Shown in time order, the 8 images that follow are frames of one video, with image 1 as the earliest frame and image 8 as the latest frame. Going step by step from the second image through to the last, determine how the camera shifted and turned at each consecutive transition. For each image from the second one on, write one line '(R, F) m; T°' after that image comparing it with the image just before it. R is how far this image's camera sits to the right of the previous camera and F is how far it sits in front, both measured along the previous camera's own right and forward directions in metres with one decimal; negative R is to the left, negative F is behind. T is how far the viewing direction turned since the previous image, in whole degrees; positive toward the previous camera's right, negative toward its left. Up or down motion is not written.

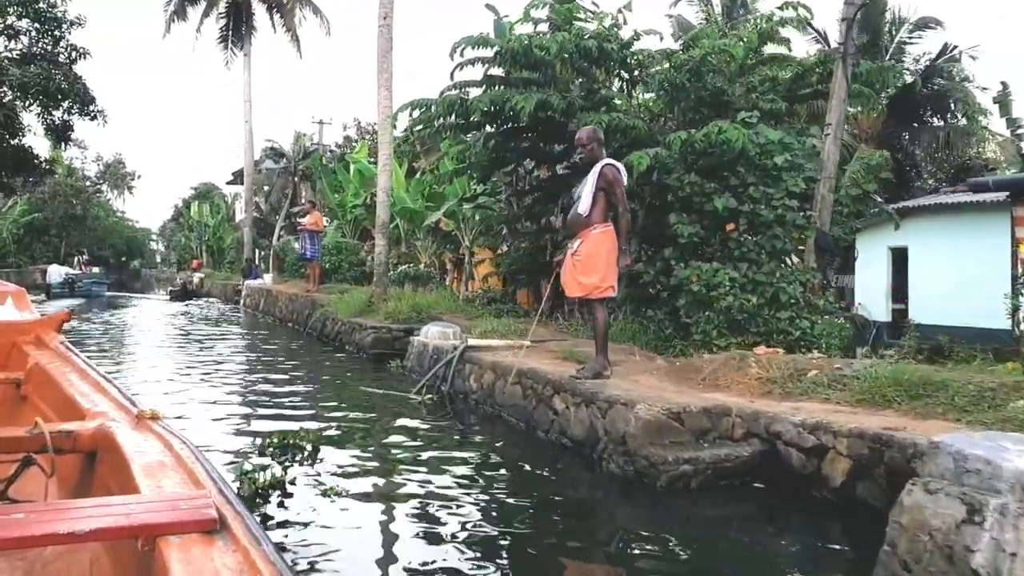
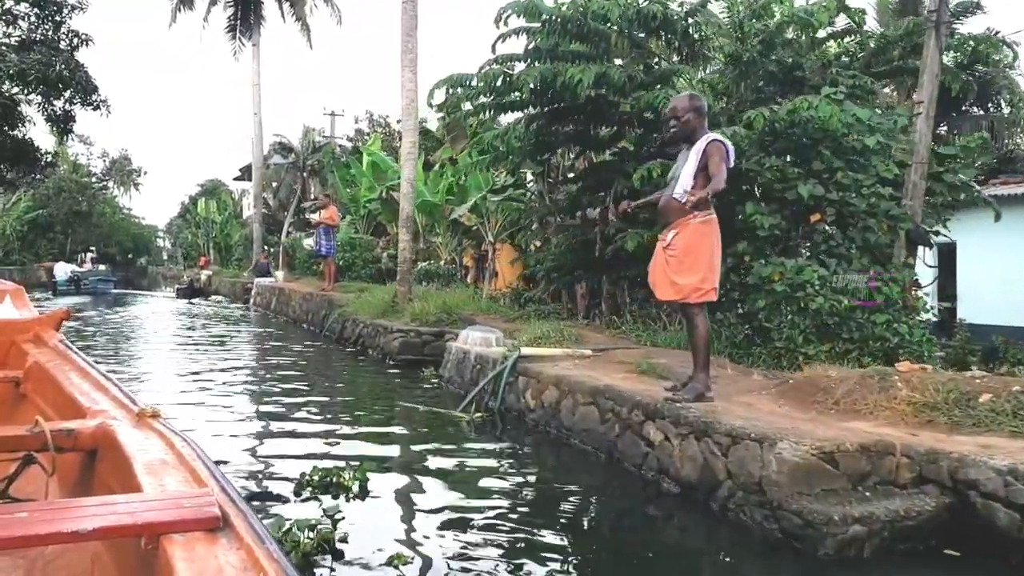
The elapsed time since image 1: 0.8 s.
(-0.4, +1.1) m; 0°
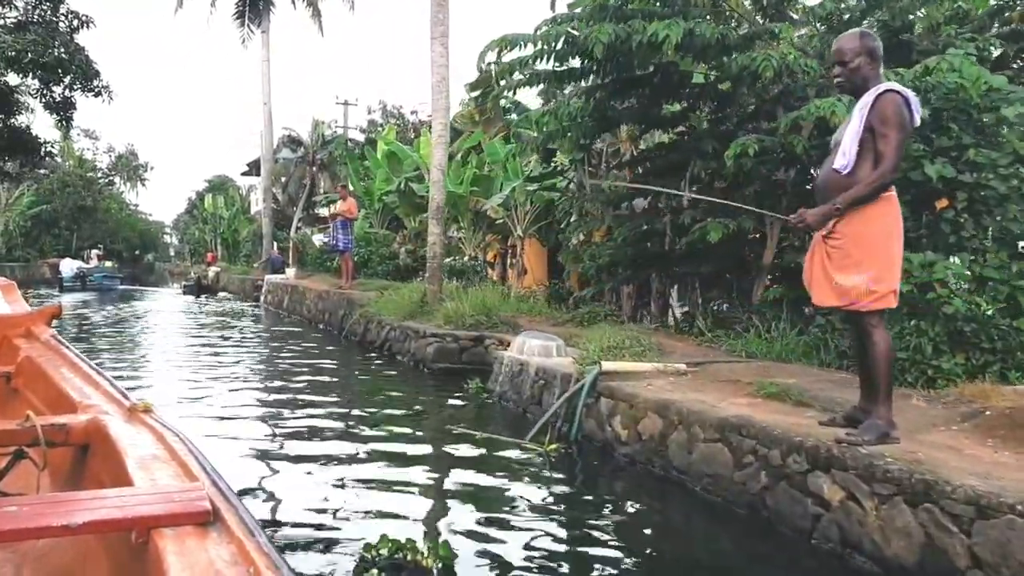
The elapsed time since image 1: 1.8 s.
(-0.4, +1.2) m; 0°
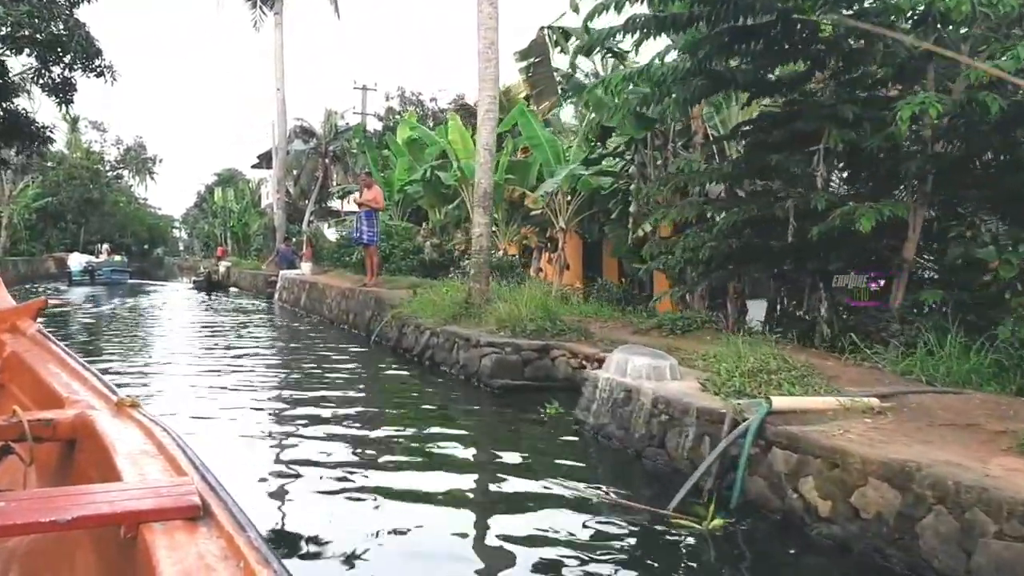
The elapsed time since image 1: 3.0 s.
(-0.5, +1.5) m; -1°
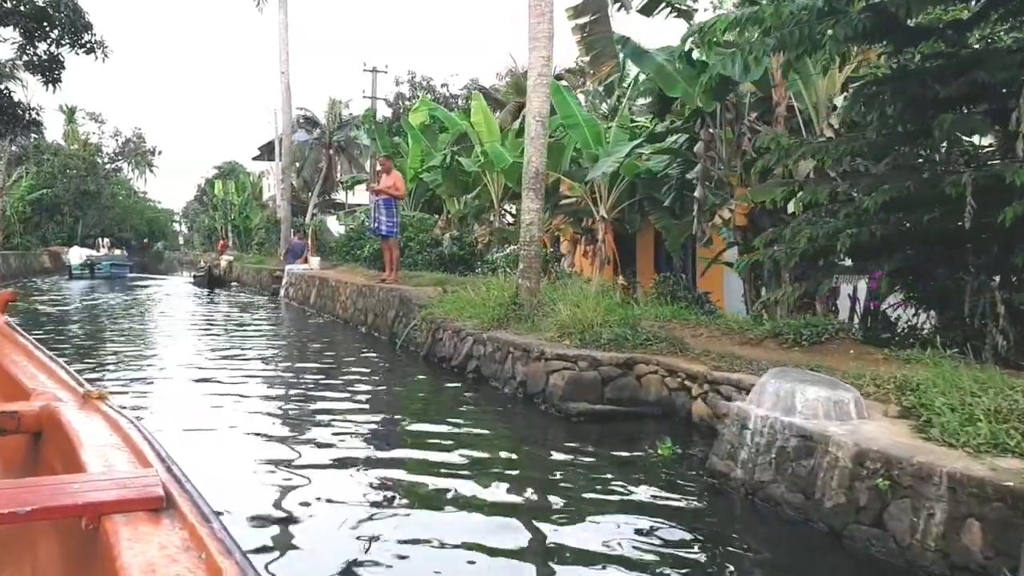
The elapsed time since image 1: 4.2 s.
(-0.5, +1.5) m; 0°
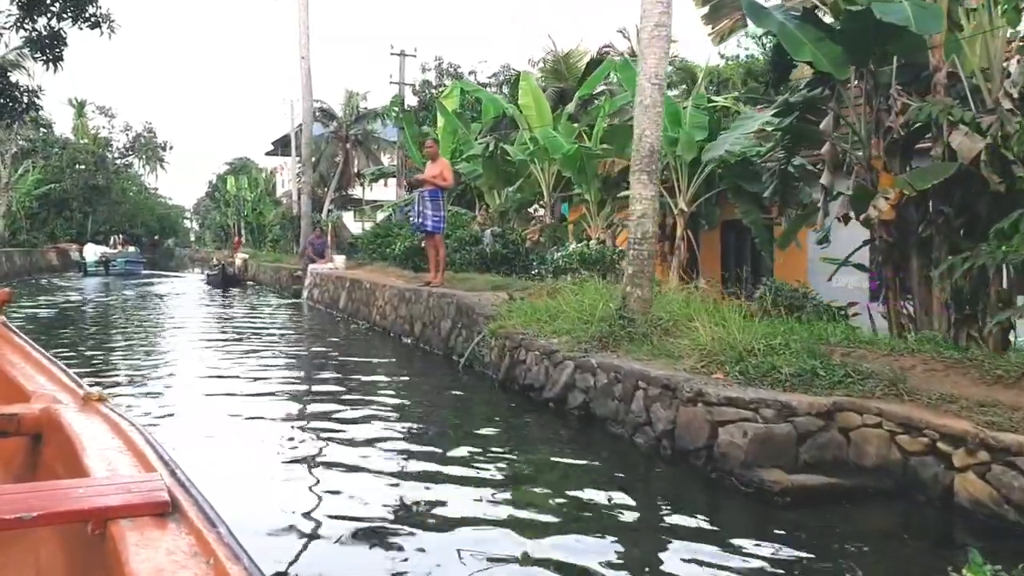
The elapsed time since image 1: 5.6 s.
(-0.6, +1.7) m; -1°
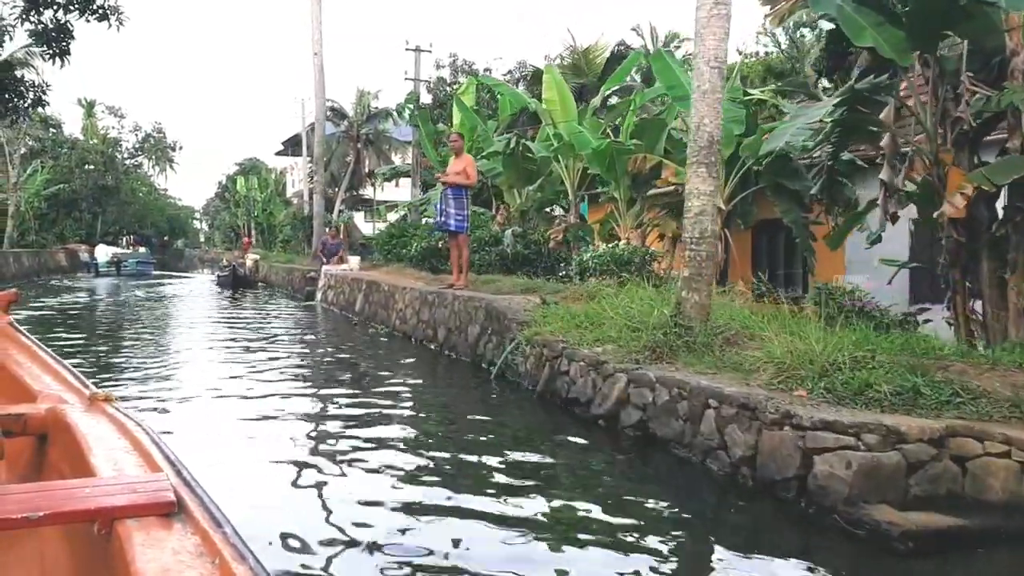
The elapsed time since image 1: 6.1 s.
(-0.2, +0.6) m; -1°
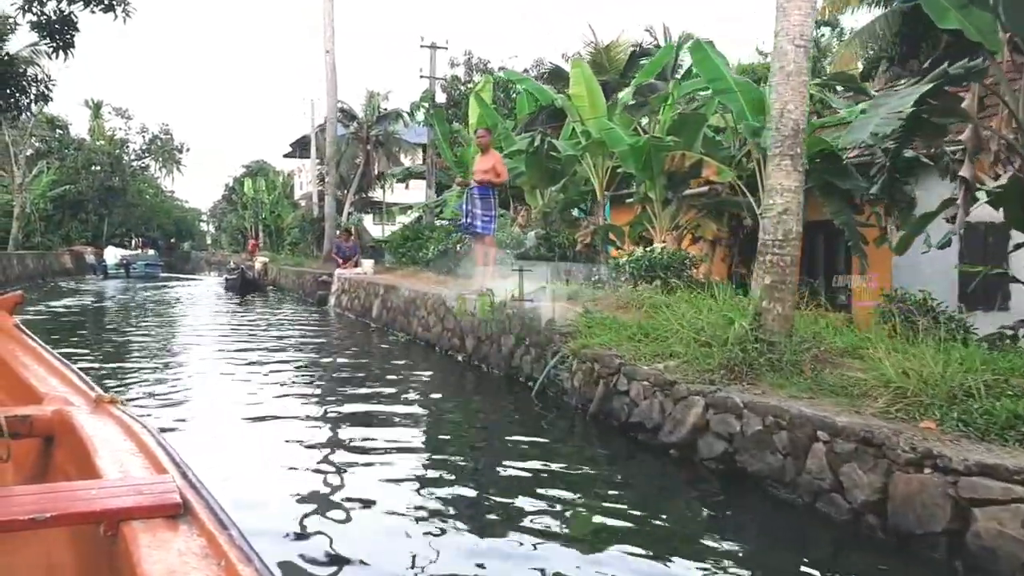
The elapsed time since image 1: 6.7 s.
(-0.3, +0.7) m; 0°
